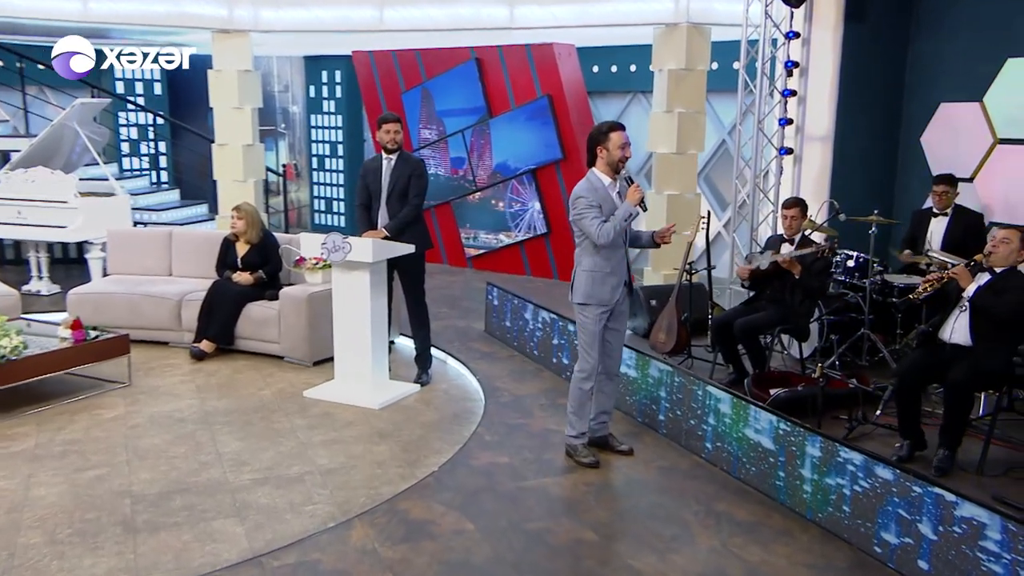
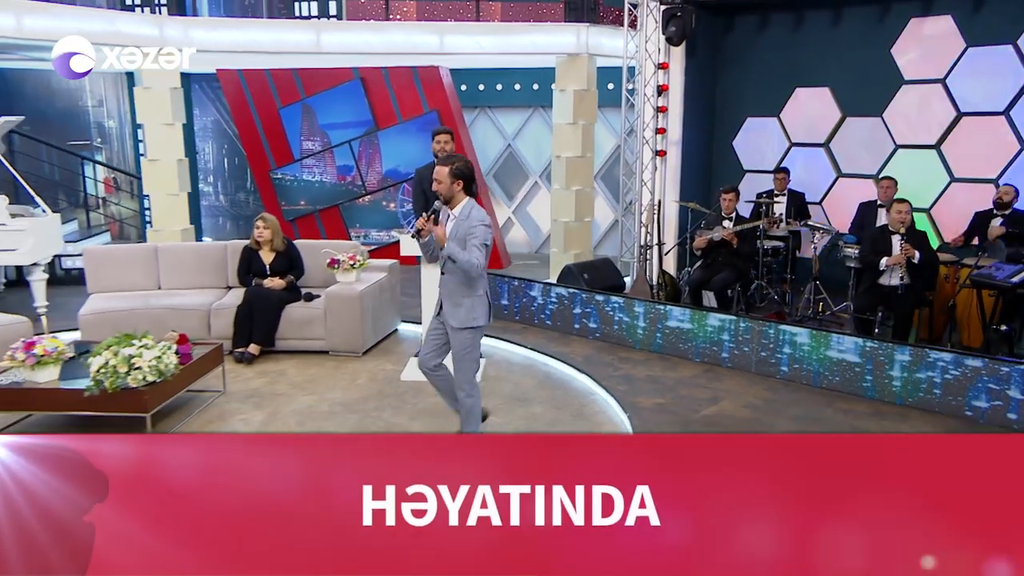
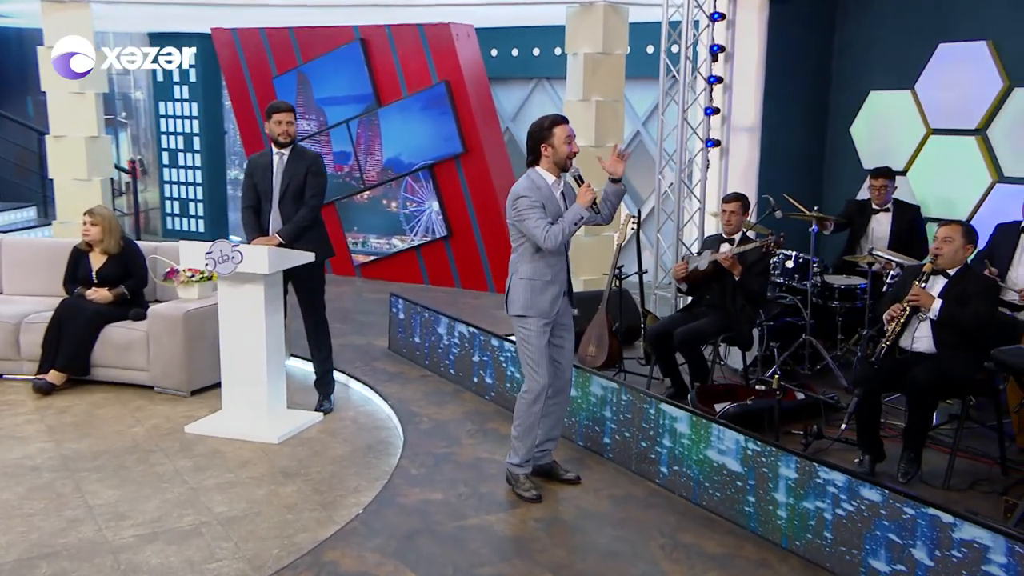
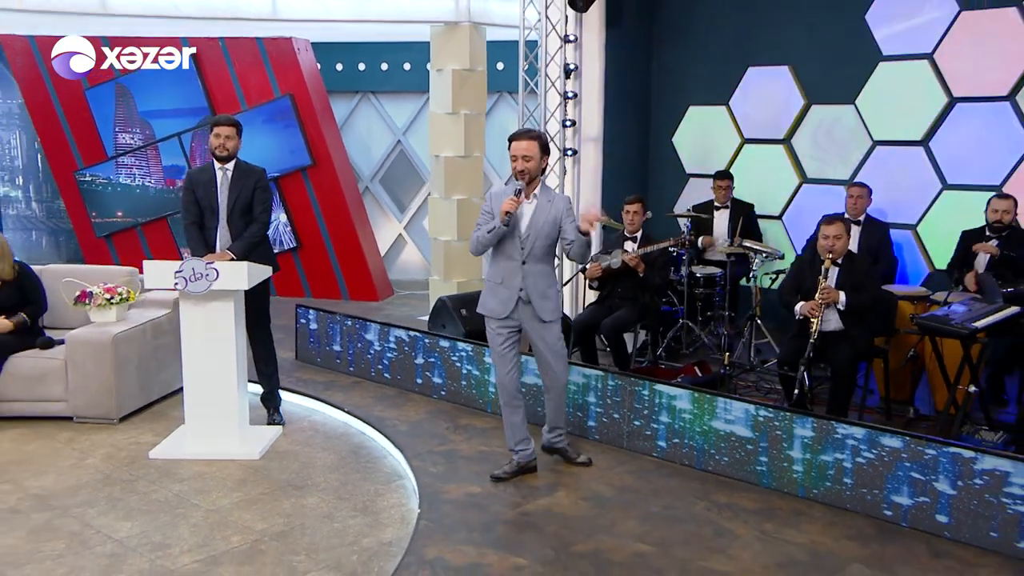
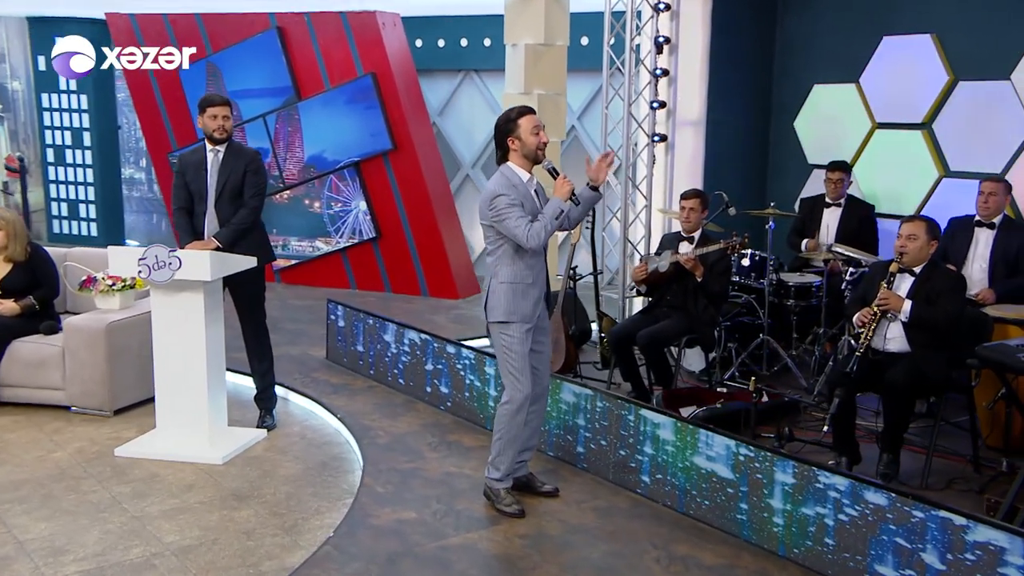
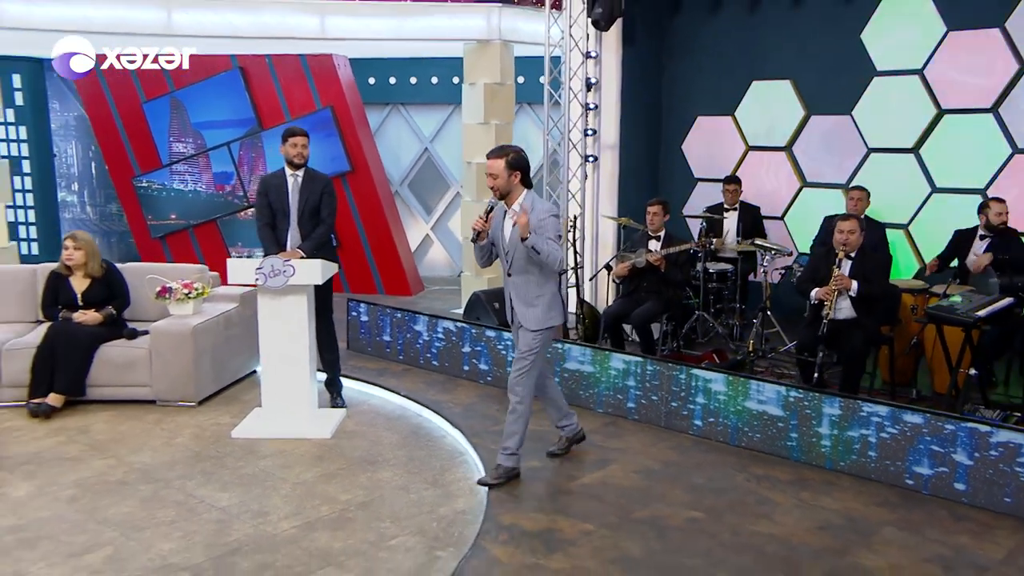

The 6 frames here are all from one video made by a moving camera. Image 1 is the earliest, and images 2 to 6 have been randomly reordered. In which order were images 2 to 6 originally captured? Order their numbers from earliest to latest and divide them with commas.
3, 5, 4, 6, 2
